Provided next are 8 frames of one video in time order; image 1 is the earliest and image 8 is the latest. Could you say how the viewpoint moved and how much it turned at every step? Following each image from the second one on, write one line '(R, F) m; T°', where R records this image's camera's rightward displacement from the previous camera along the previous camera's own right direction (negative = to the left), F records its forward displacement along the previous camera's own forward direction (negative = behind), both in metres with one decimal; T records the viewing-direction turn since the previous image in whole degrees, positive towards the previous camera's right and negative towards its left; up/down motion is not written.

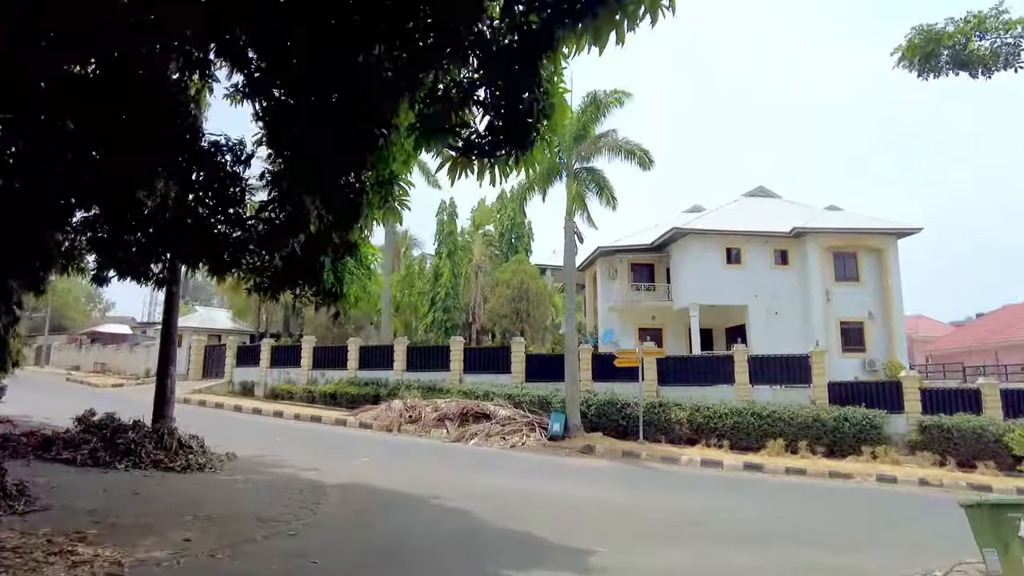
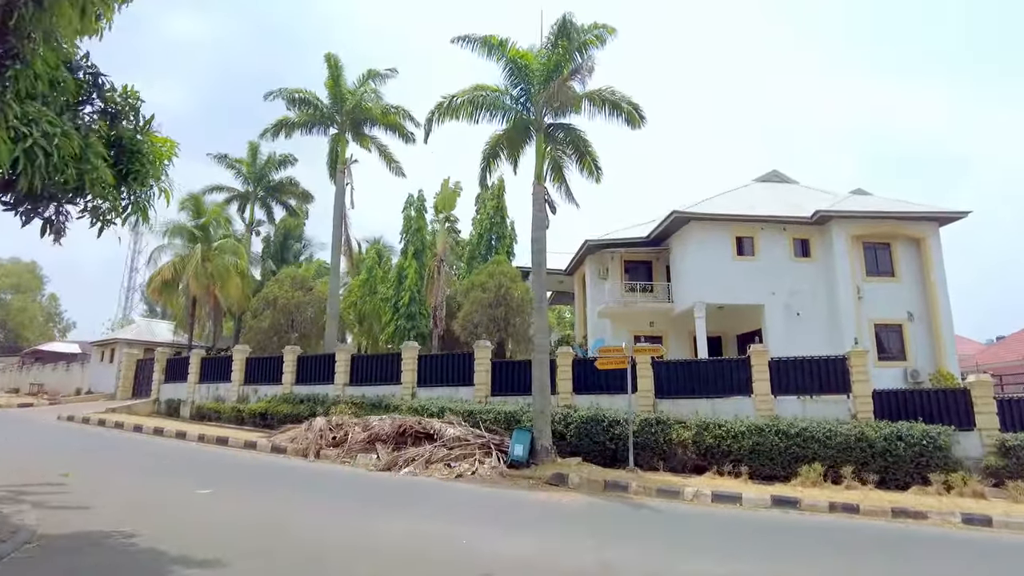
(+1.1, +4.1) m; 0°
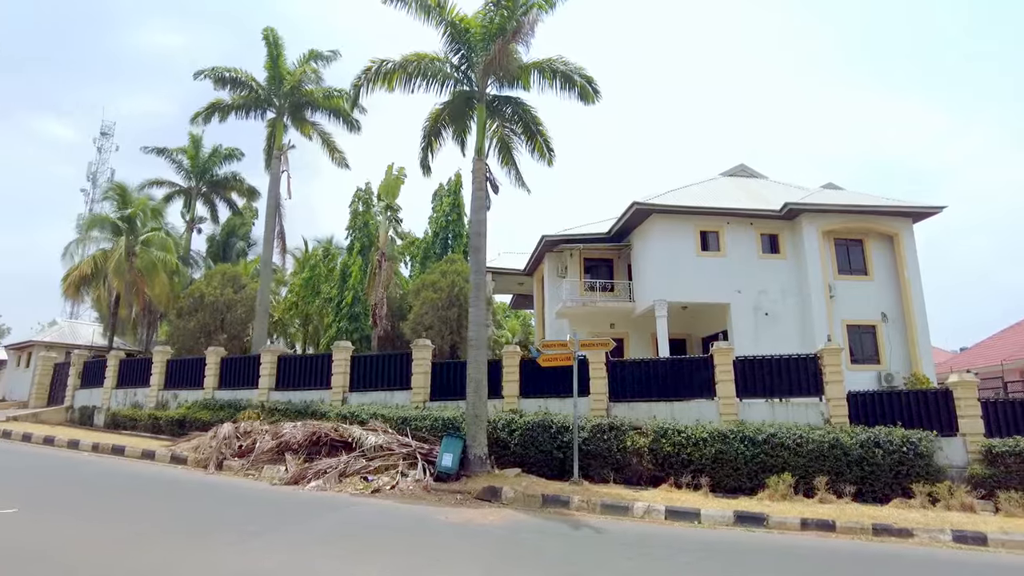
(+0.7, +1.7) m; +2°
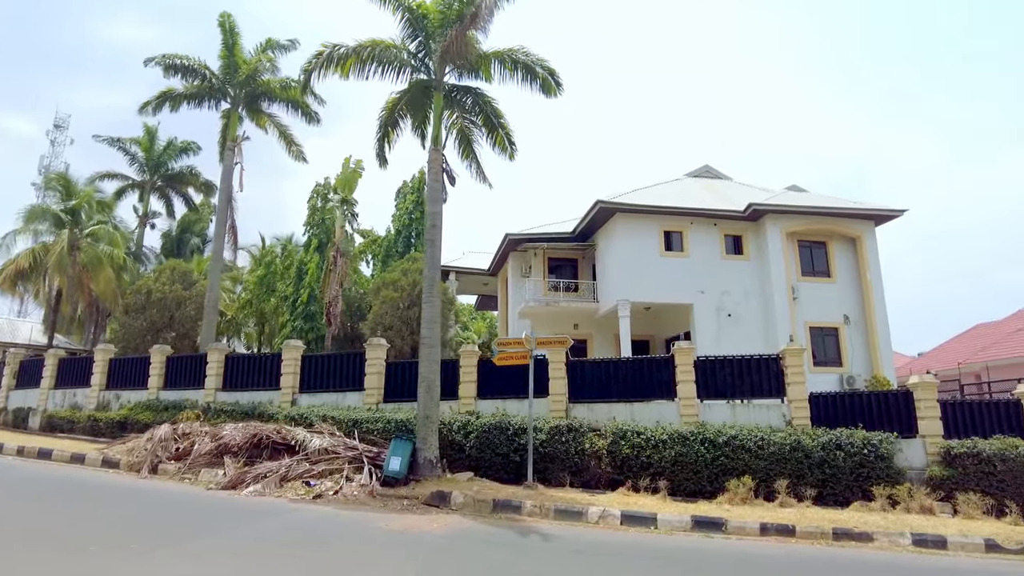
(+0.3, +0.5) m; +3°
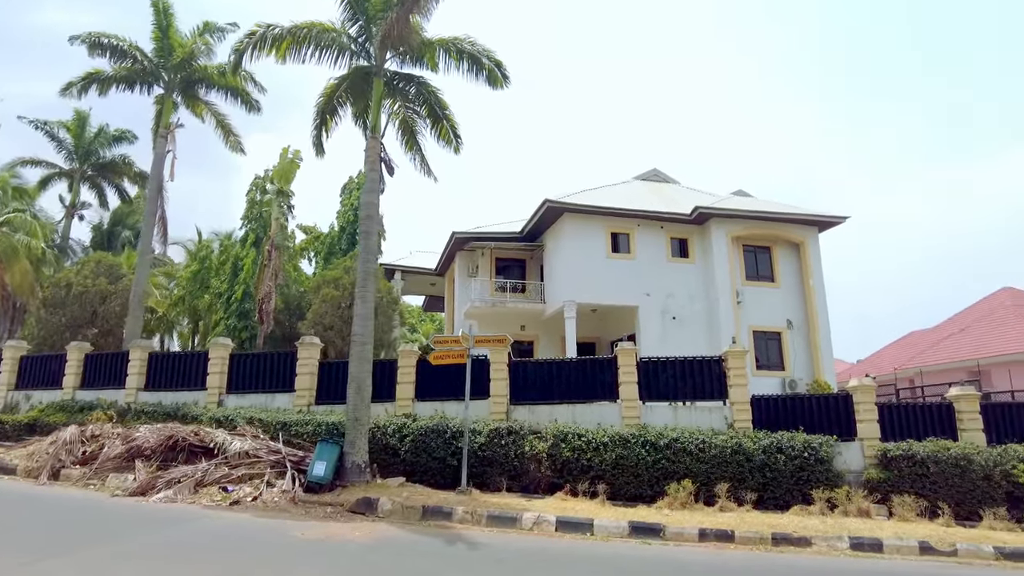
(+0.3, +0.4) m; +4°
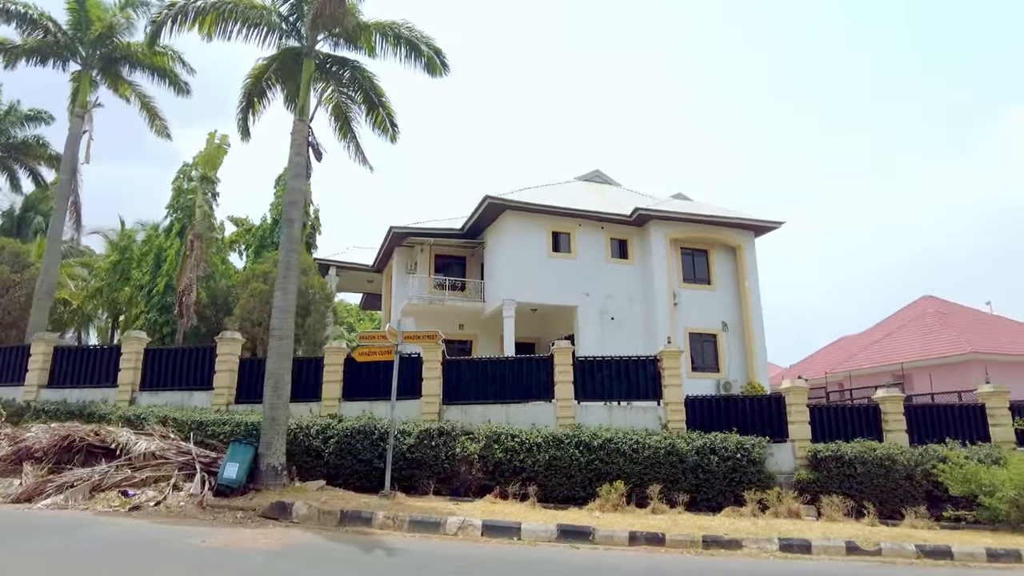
(+0.2, +0.4) m; +5°
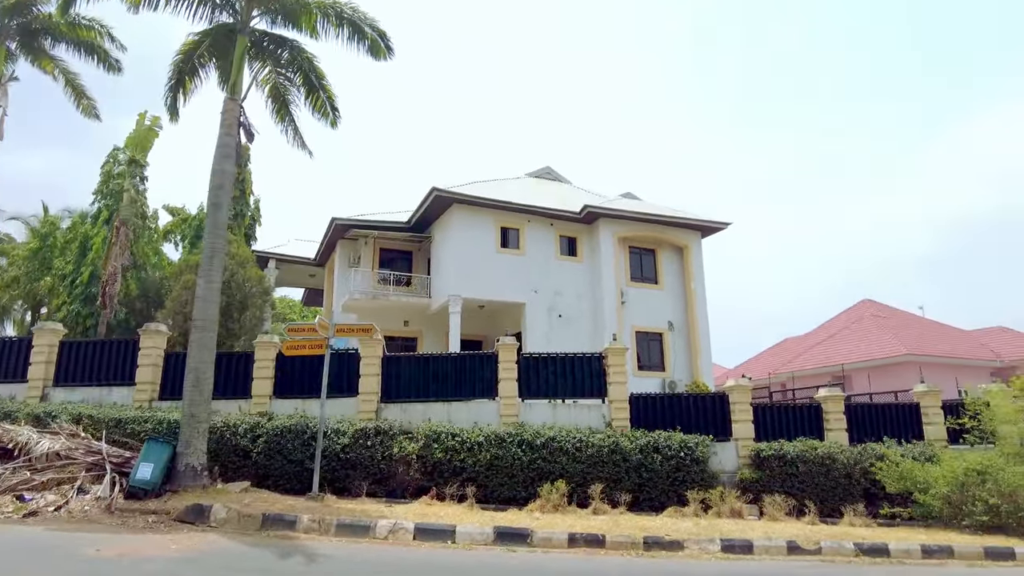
(+0.2, +0.4) m; +4°
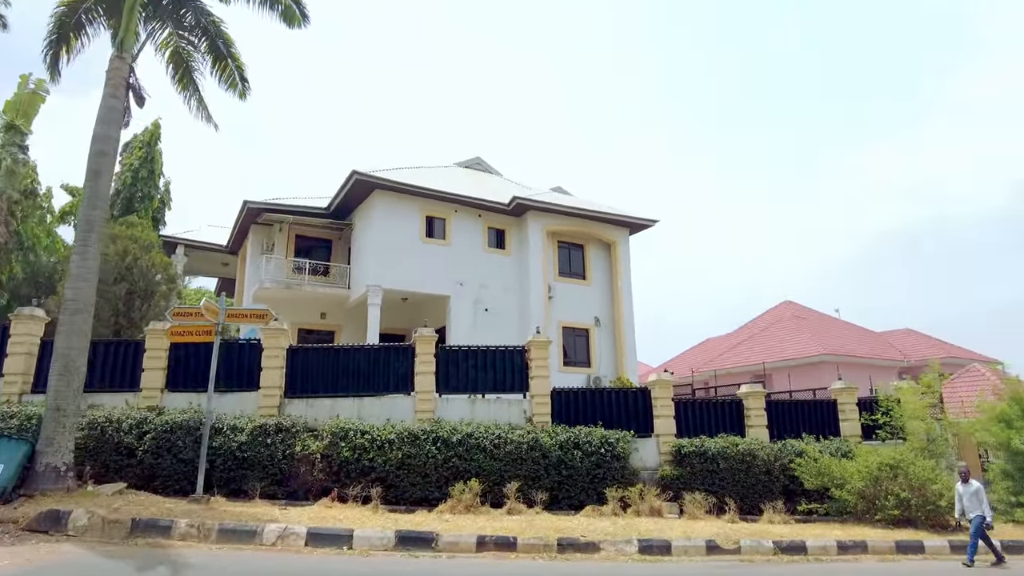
(+0.3, +0.6) m; +6°
